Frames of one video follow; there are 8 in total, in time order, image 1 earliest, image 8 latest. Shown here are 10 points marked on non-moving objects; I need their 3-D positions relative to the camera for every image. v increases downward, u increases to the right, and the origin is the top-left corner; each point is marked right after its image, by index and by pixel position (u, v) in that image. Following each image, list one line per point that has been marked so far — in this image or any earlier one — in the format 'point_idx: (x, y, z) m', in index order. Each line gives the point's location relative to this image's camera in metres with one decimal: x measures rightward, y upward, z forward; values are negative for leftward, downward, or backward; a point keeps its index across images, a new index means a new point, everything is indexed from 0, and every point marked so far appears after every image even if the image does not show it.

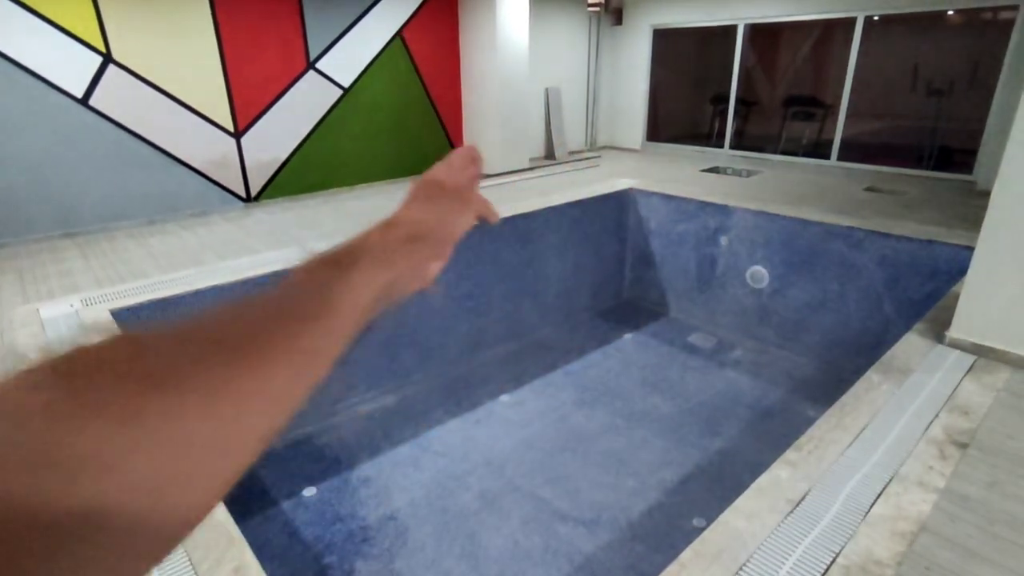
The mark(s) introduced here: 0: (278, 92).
0: (-1.9, +1.6, +4.6) m
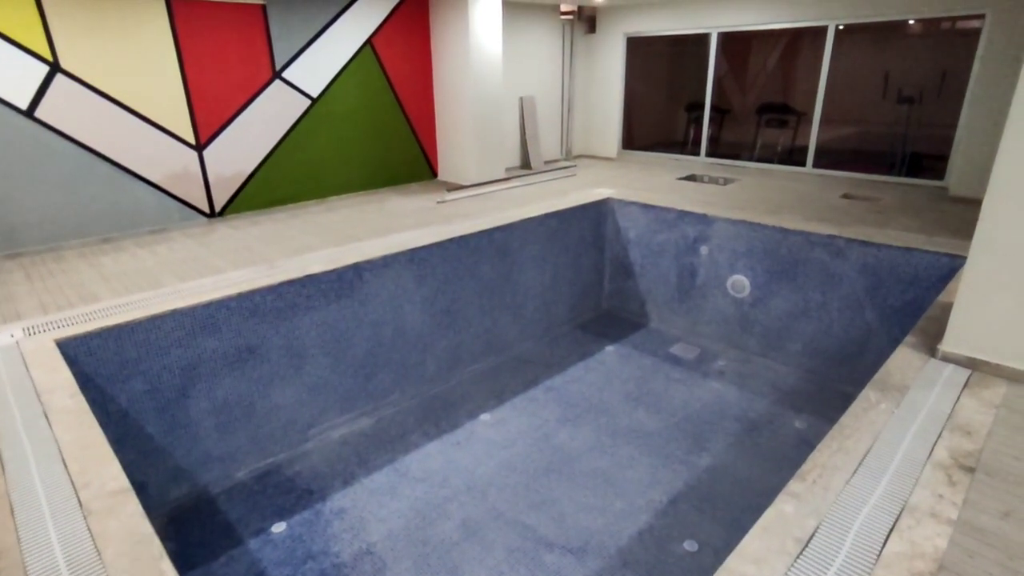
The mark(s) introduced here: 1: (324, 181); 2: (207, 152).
0: (-2.1, +1.5, +4.4) m
1: (-1.7, +1.0, +5.0) m
2: (-2.3, +1.0, +4.3) m
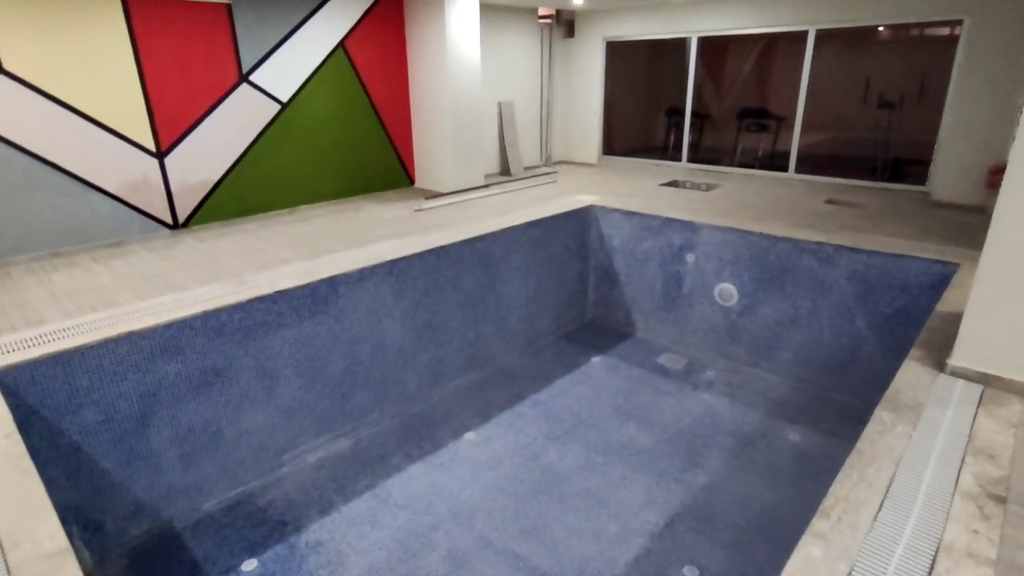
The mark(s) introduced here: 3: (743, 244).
0: (-2.3, +1.3, +4.2) m
1: (-1.8, +0.8, +4.8) m
2: (-2.5, +0.9, +4.1) m
3: (+1.8, +0.3, +4.3) m
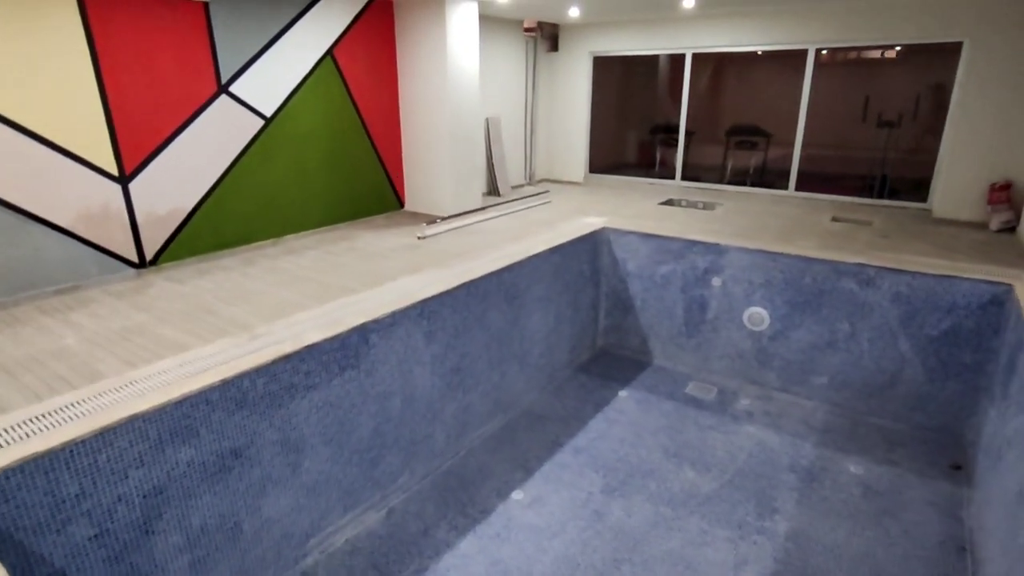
0: (-2.1, +1.0, +3.5) m
1: (-1.7, +0.5, +4.2) m
2: (-2.3, +0.6, +3.4) m
3: (+1.9, +0.2, +4.1) m
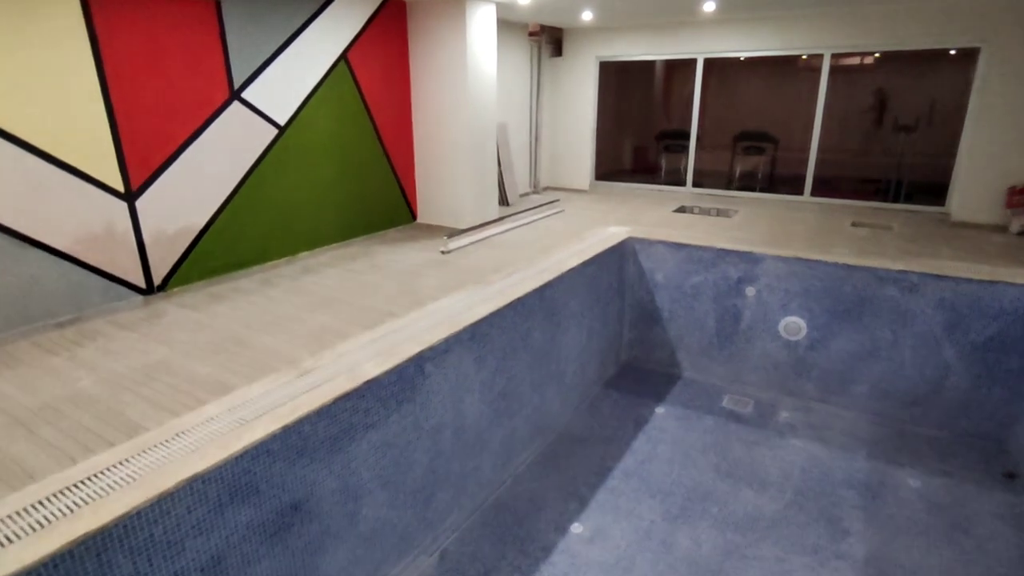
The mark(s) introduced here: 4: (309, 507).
0: (-1.8, +0.9, +3.2) m
1: (-1.5, +0.4, +3.9) m
2: (-2.0, +0.5, +3.0) m
3: (+2.2, +0.1, +4.0) m
4: (-0.8, -0.8, +2.1) m
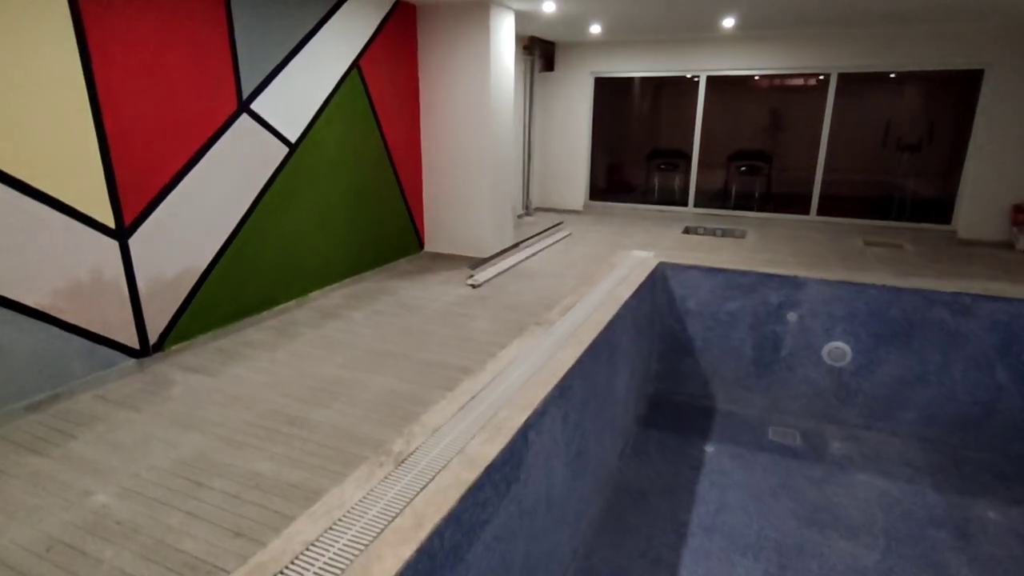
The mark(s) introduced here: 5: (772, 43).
0: (-1.5, +0.6, +2.6) m
1: (-1.2, +0.1, +3.3) m
2: (-1.6, +0.2, +2.4) m
3: (+2.4, -0.1, +3.9) m
4: (-0.2, -1.0, +1.6) m
5: (+2.4, +2.2, +5.2) m
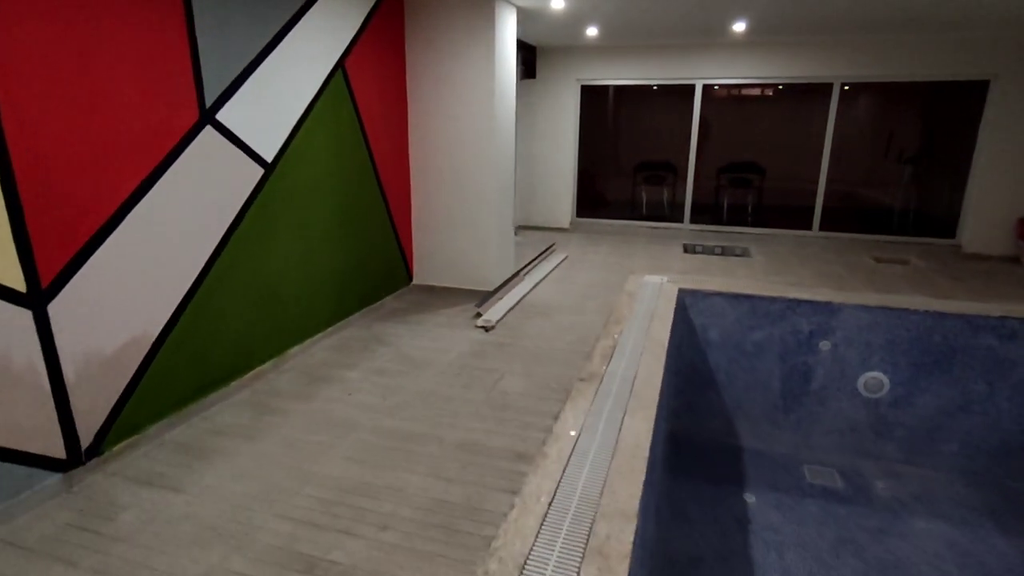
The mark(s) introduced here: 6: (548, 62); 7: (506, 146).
0: (-1.2, +0.4, +1.9) m
1: (-1.1, -0.2, +2.6) m
2: (-1.3, -0.1, +1.7) m
3: (+2.5, -0.2, +3.6) m
4: (+0.1, -1.2, +1.1) m
5: (+2.2, +2.1, +4.9) m
6: (+0.3, +2.2, +5.4) m
7: (-0.1, +0.9, +3.6) m
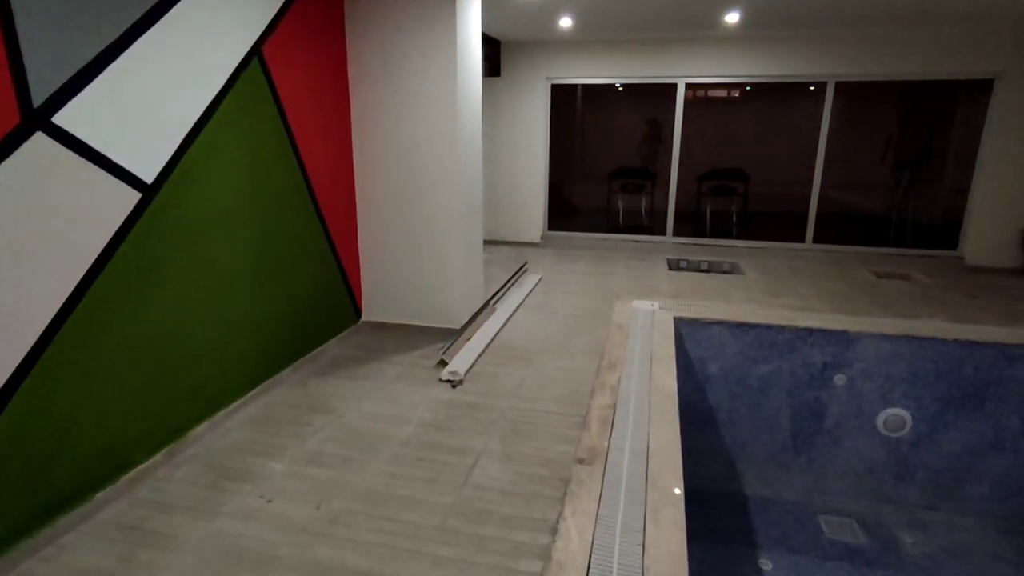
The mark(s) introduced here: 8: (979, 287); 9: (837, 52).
0: (-1.3, +0.2, +1.2) m
1: (-1.2, -0.4, +1.9) m
2: (-1.4, -0.3, +1.0) m
3: (+2.3, -0.4, +3.2) m
4: (+0.2, -1.4, +0.5) m
5: (+2.0, +1.9, +4.5) m
6: (0.0, +2.0, +4.8) m
7: (-0.2, +0.7, +3.0) m
8: (+3.3, 0.0, +4.0) m
9: (+2.6, +1.8, +4.3) m
